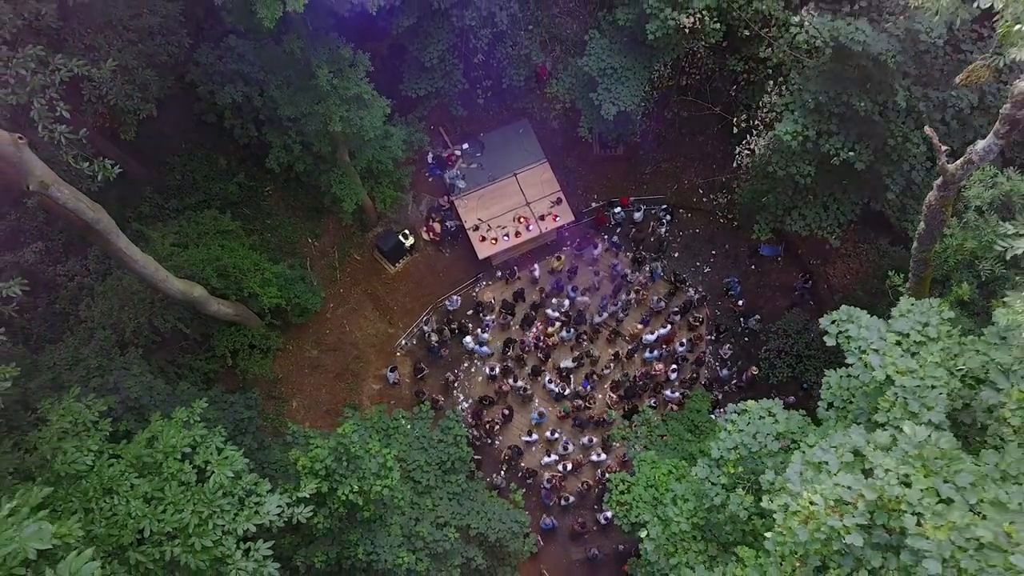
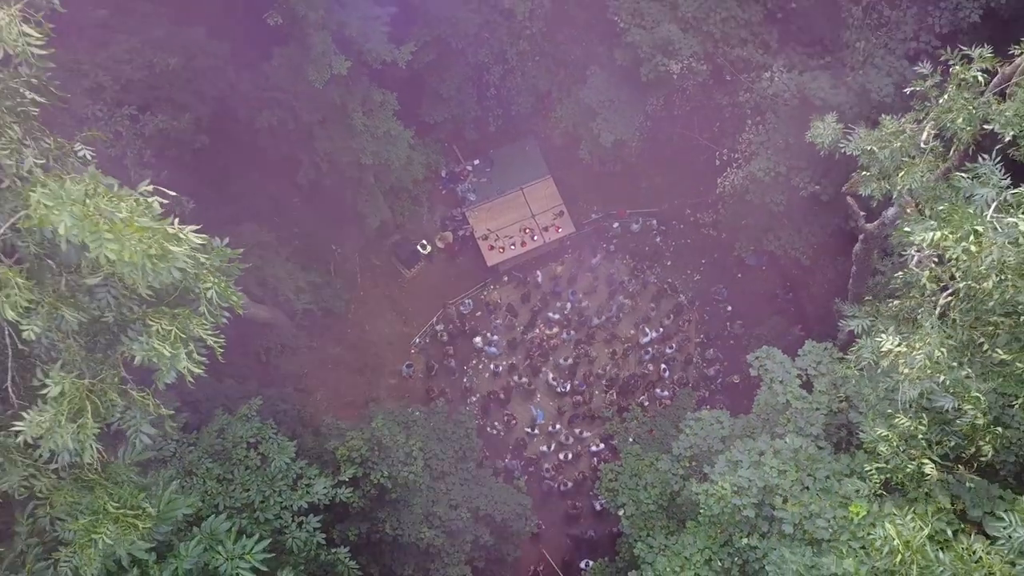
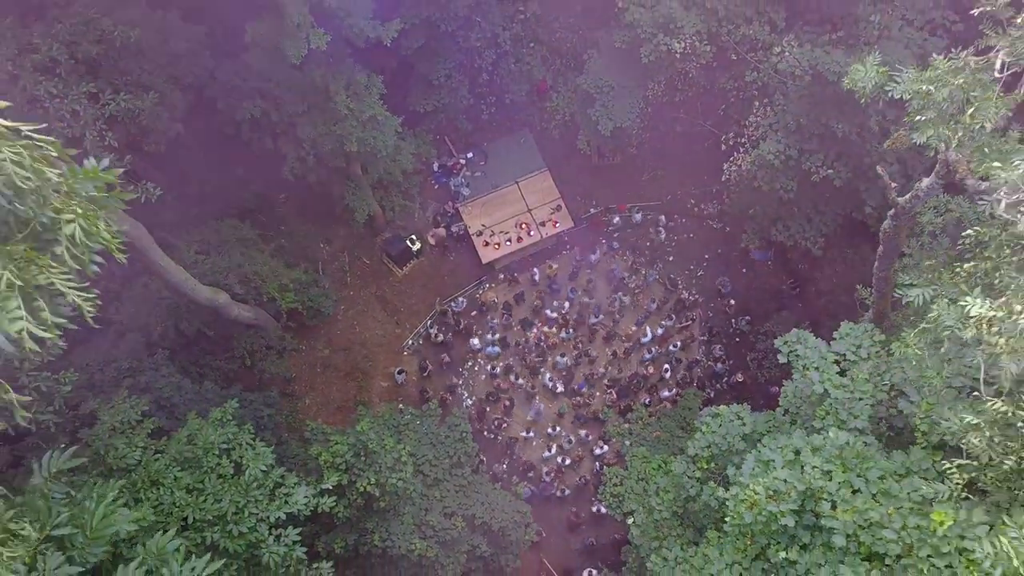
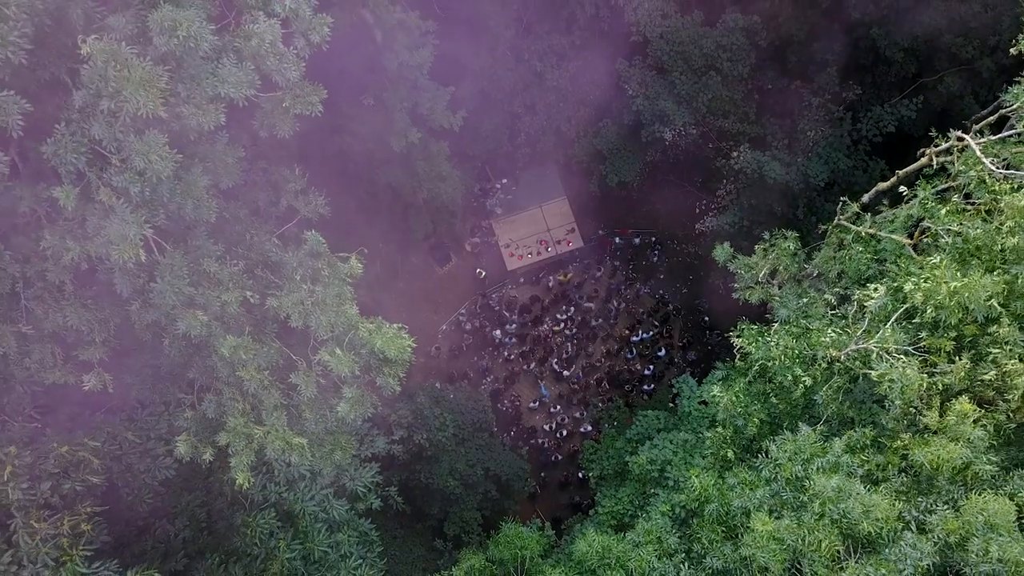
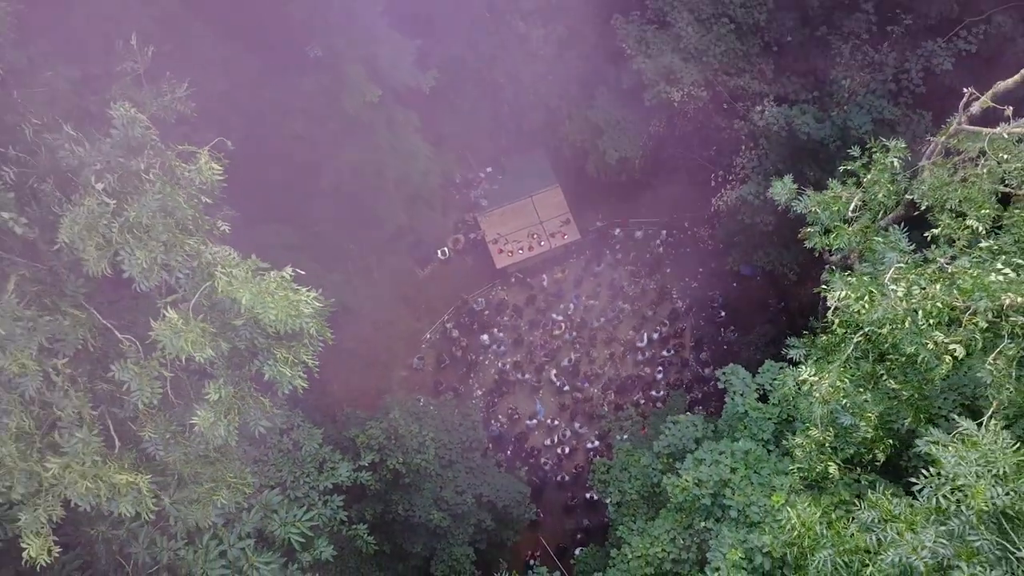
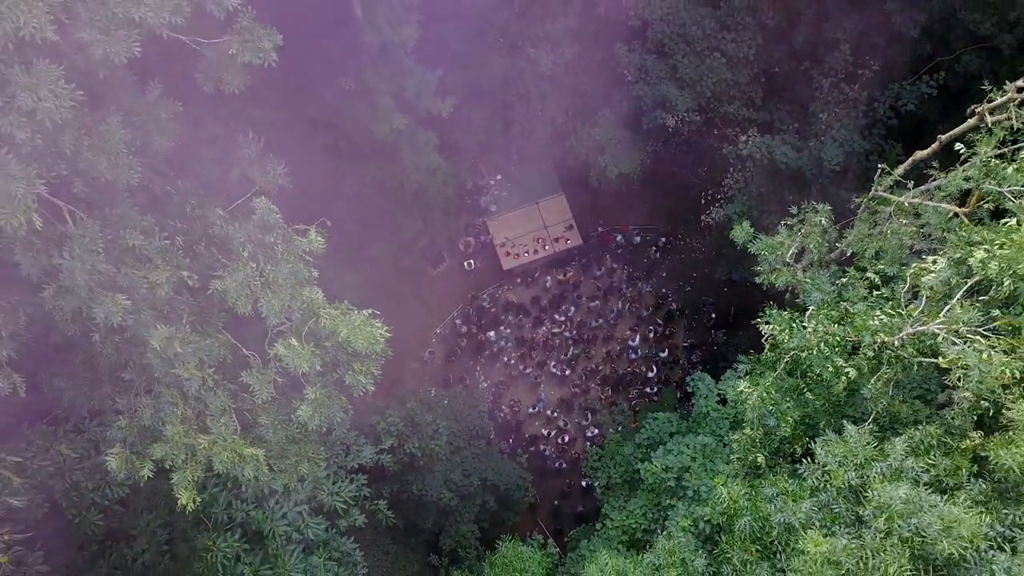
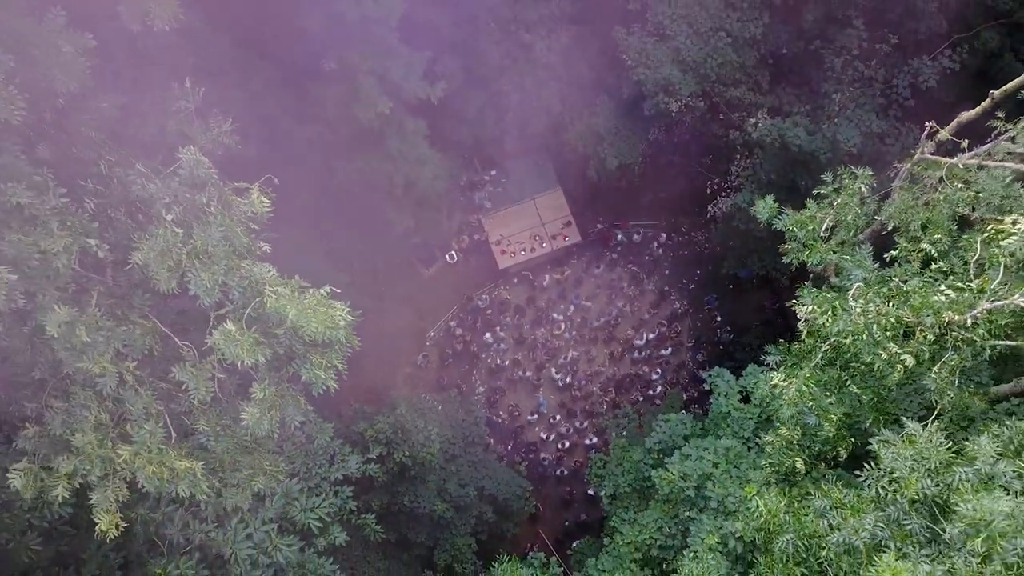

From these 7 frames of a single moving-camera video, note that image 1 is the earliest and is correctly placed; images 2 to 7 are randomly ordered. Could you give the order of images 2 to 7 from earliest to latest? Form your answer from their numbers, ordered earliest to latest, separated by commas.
3, 2, 5, 7, 6, 4
